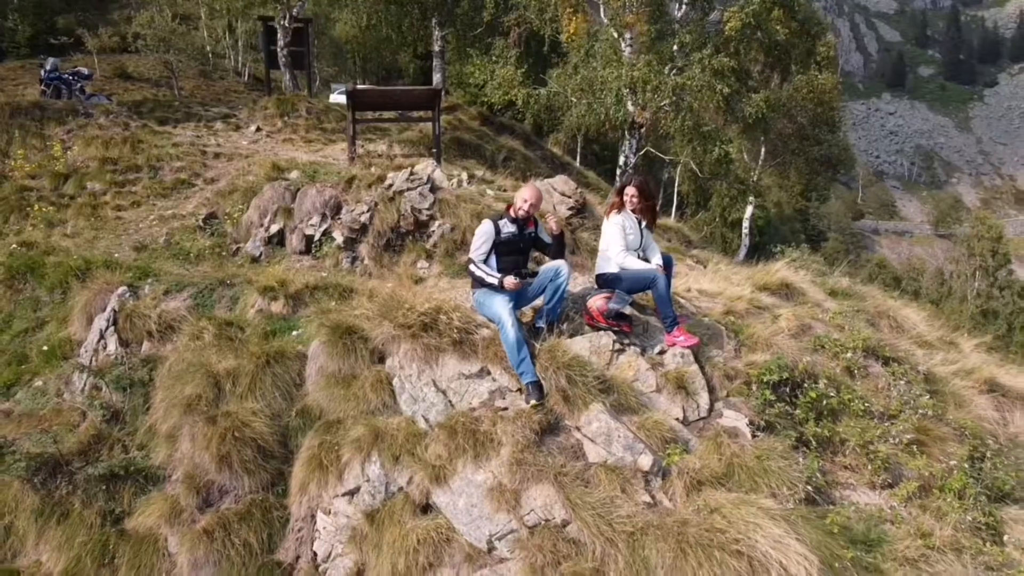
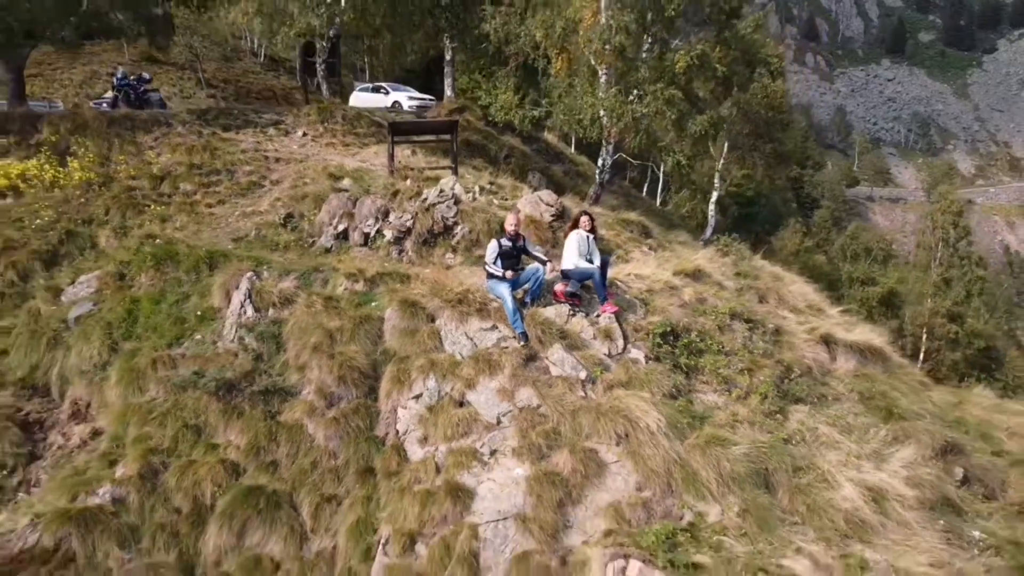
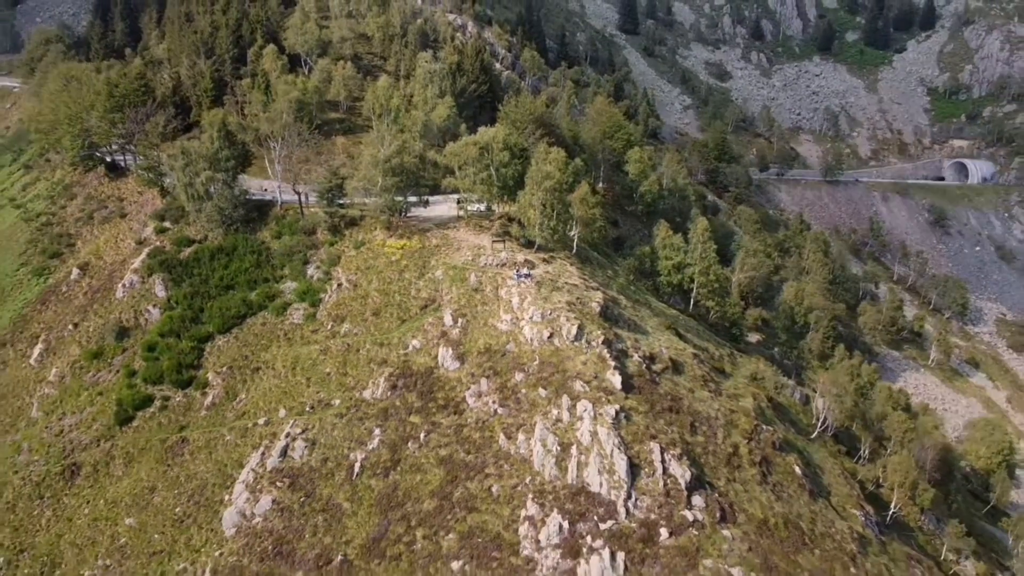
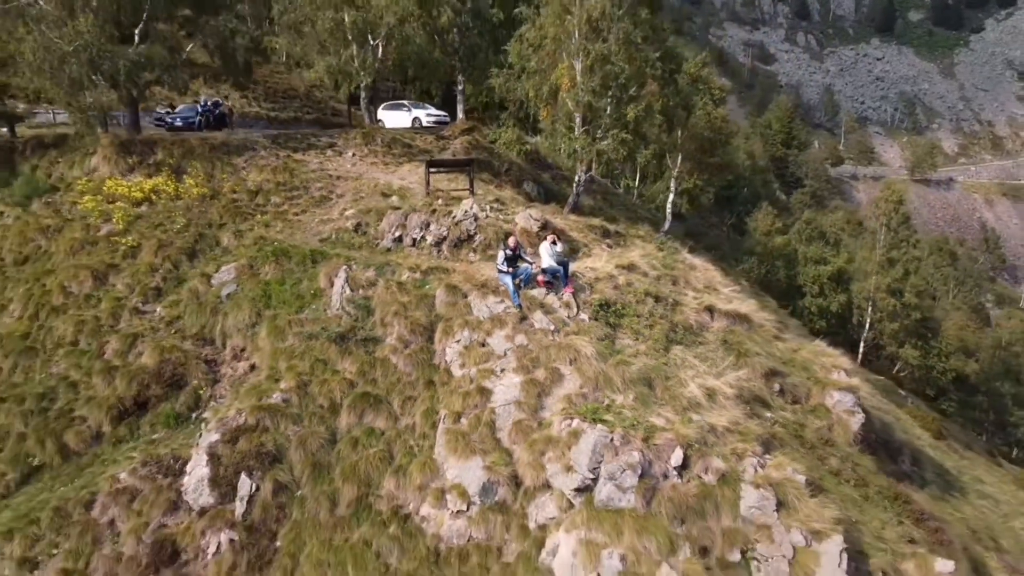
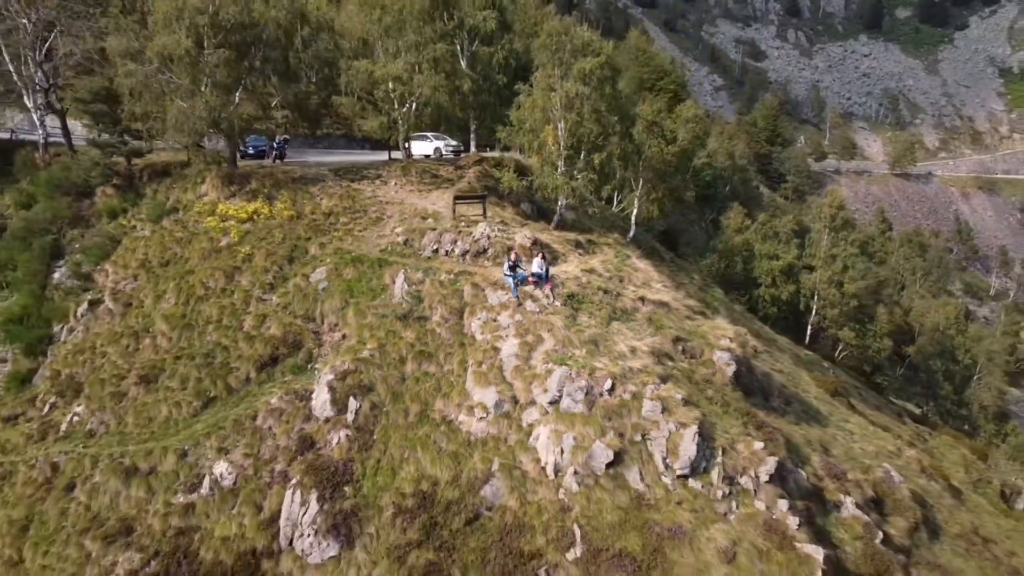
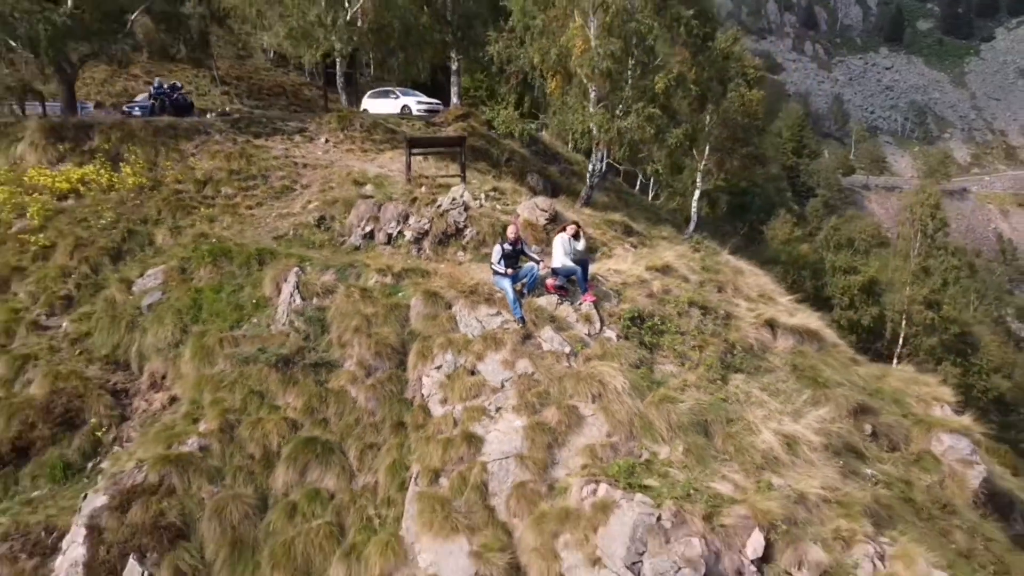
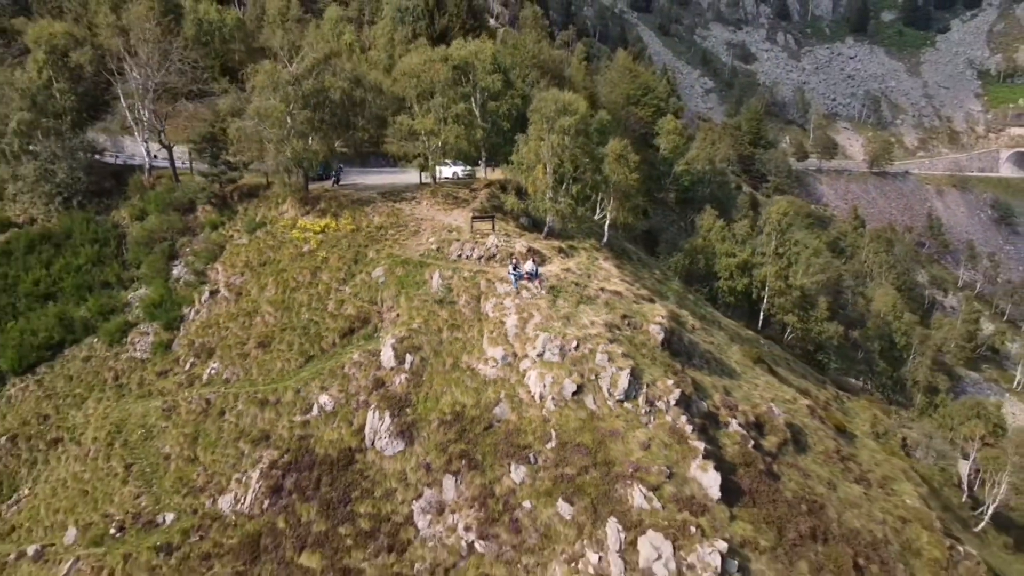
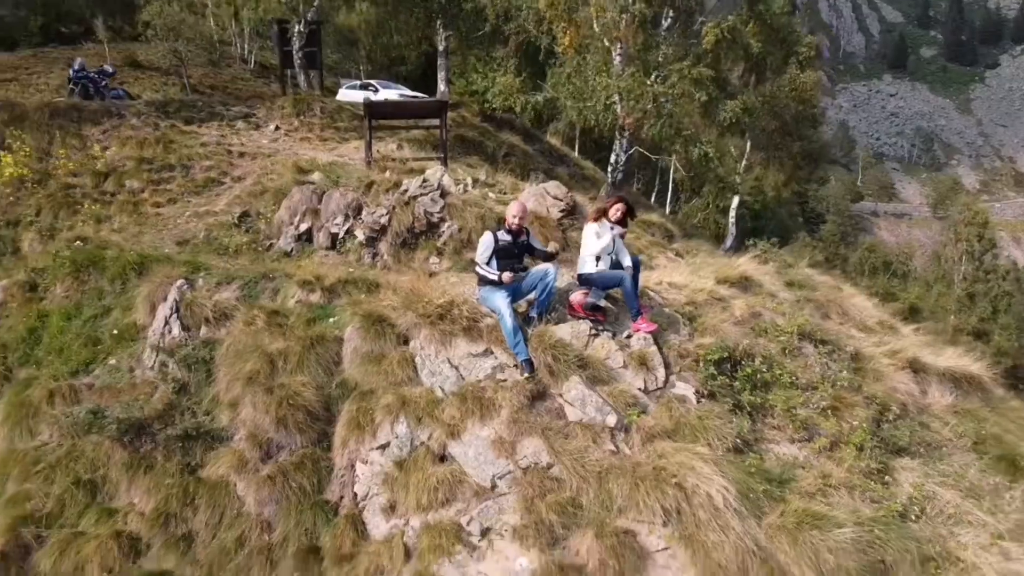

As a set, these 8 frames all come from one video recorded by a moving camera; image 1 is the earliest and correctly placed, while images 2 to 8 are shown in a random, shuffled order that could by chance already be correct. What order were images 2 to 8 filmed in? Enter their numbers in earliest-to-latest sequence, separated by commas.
8, 2, 6, 4, 5, 7, 3
